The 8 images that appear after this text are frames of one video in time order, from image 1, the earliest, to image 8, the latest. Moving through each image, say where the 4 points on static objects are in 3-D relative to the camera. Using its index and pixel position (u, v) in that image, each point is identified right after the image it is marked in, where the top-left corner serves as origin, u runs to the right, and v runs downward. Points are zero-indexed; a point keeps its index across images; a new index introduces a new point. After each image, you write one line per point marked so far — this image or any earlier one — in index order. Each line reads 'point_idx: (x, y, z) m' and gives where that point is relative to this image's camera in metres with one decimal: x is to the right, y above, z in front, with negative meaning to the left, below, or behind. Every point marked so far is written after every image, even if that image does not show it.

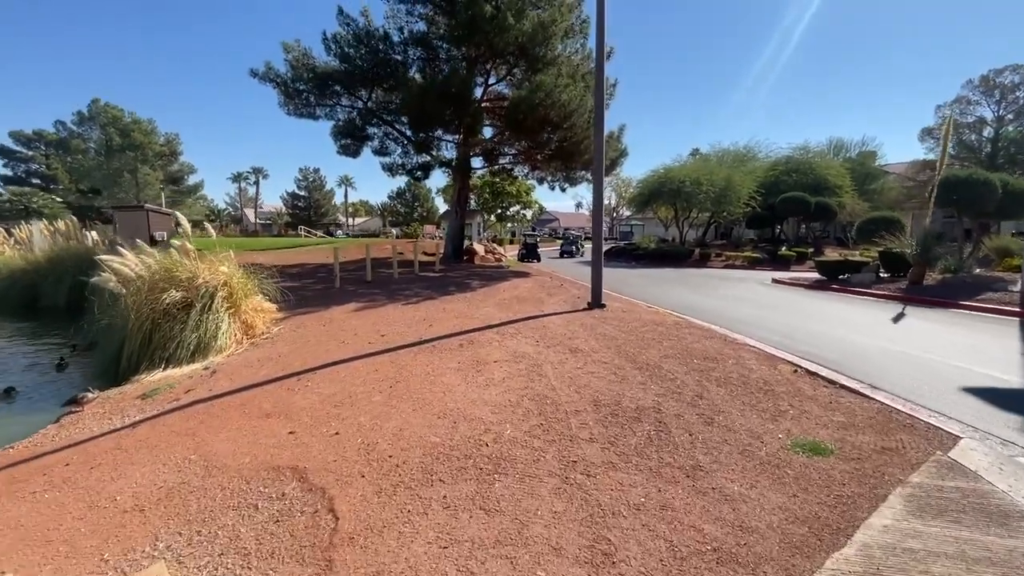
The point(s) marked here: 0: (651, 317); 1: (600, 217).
0: (+2.5, -0.5, +8.8) m
1: (+1.9, +1.4, +10.1) m
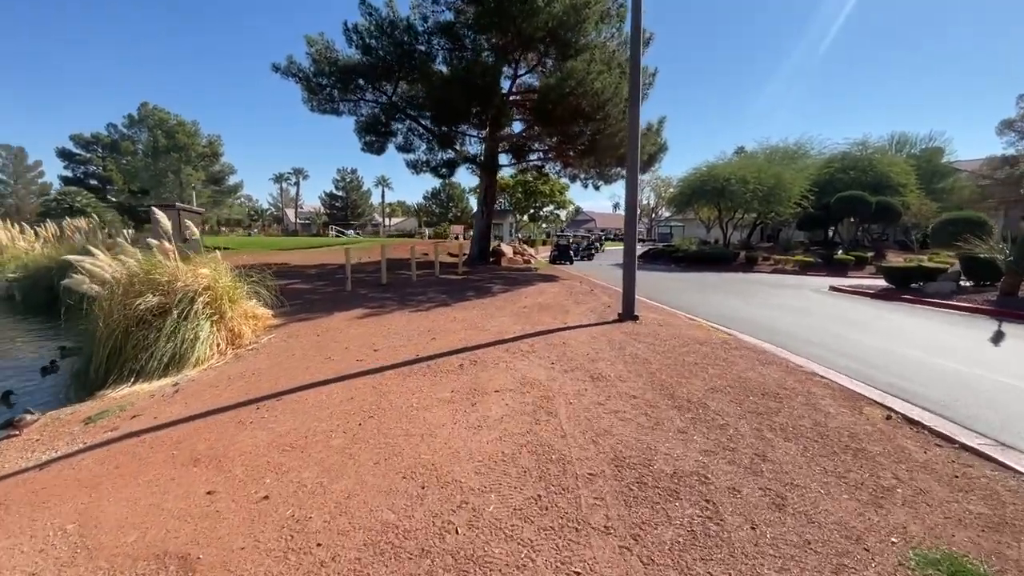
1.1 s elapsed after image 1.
0: (+2.8, -0.7, +7.5) m
1: (+2.2, +1.2, +8.8) m
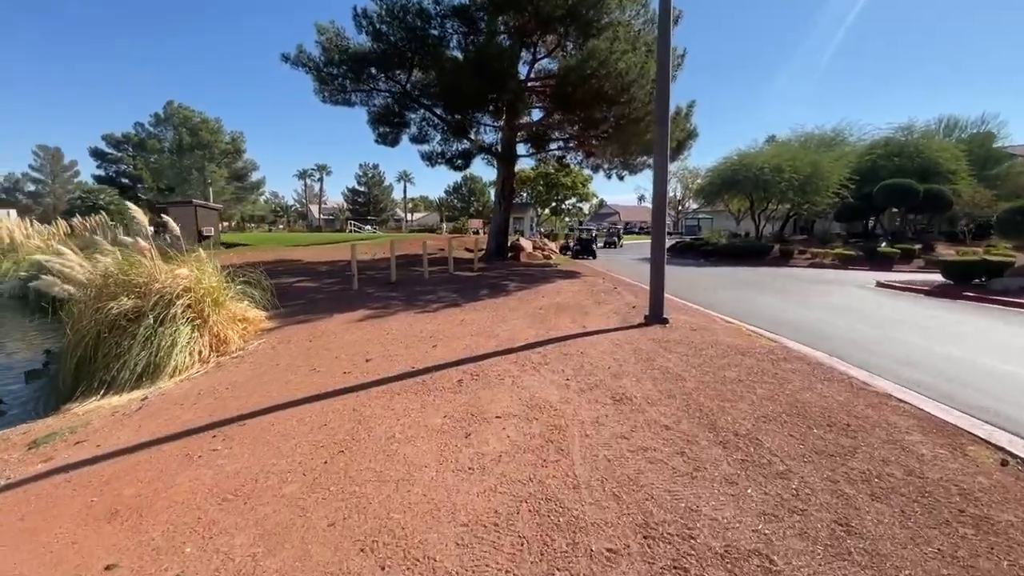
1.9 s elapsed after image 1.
0: (+3.0, -0.7, +6.5) m
1: (+2.5, +1.2, +7.8) m
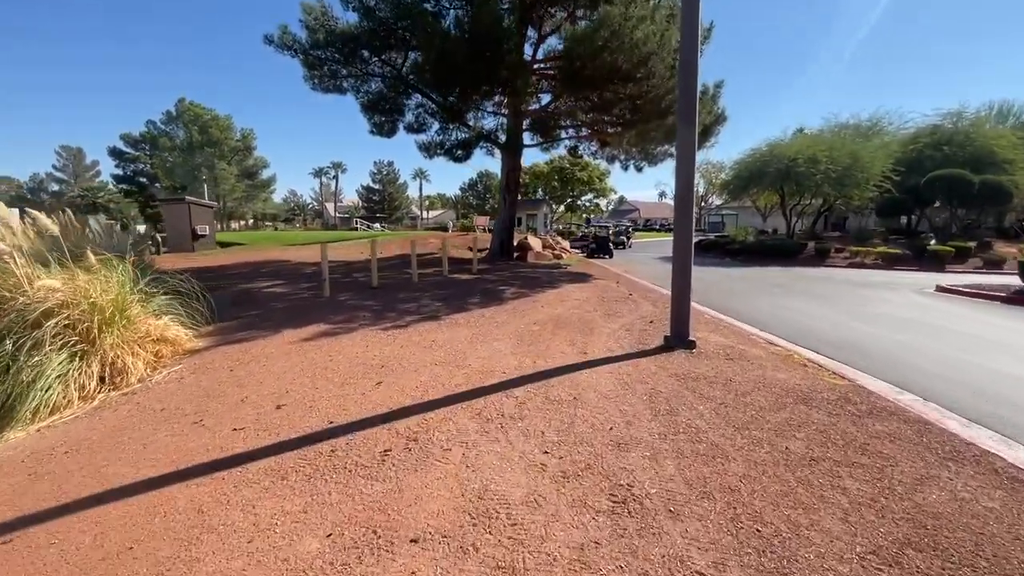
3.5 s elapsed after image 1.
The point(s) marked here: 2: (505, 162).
0: (+2.7, -0.9, +4.7) m
1: (+2.2, +1.1, +6.1) m
2: (-0.2, +4.5, +16.6) m
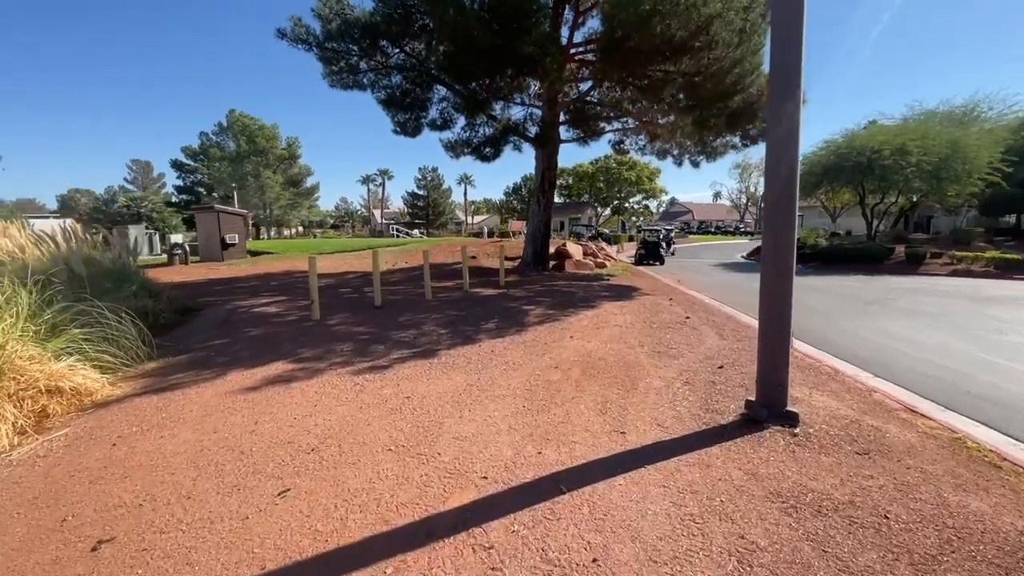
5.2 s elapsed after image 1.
0: (+2.6, -1.2, +2.5) m
1: (+2.2, +0.7, +4.0) m
2: (+0.8, +4.0, +14.7) m
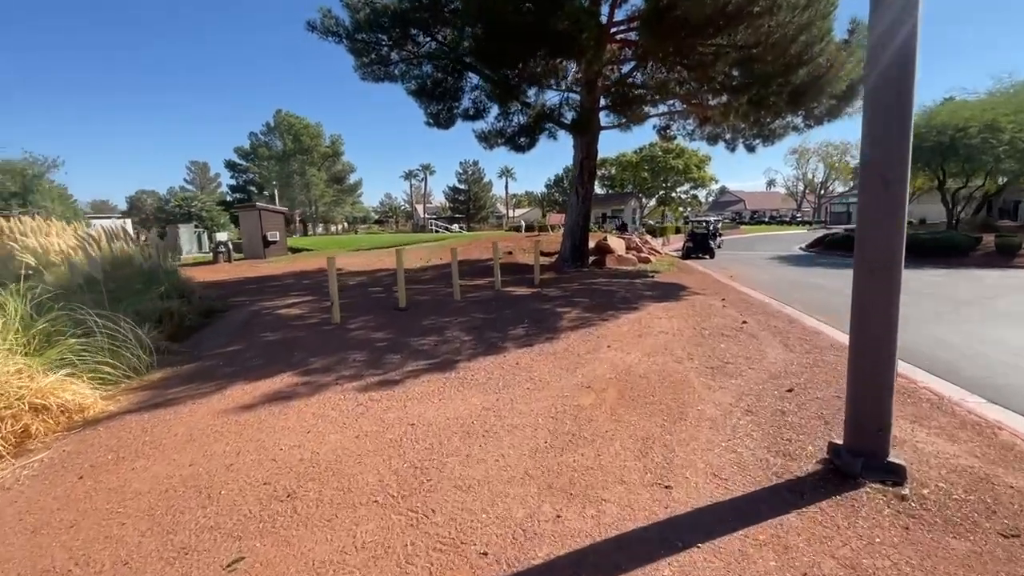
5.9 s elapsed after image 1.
0: (+2.5, -1.3, +1.6) m
1: (+2.4, +0.7, +3.0) m
2: (+1.9, +4.1, +13.8) m
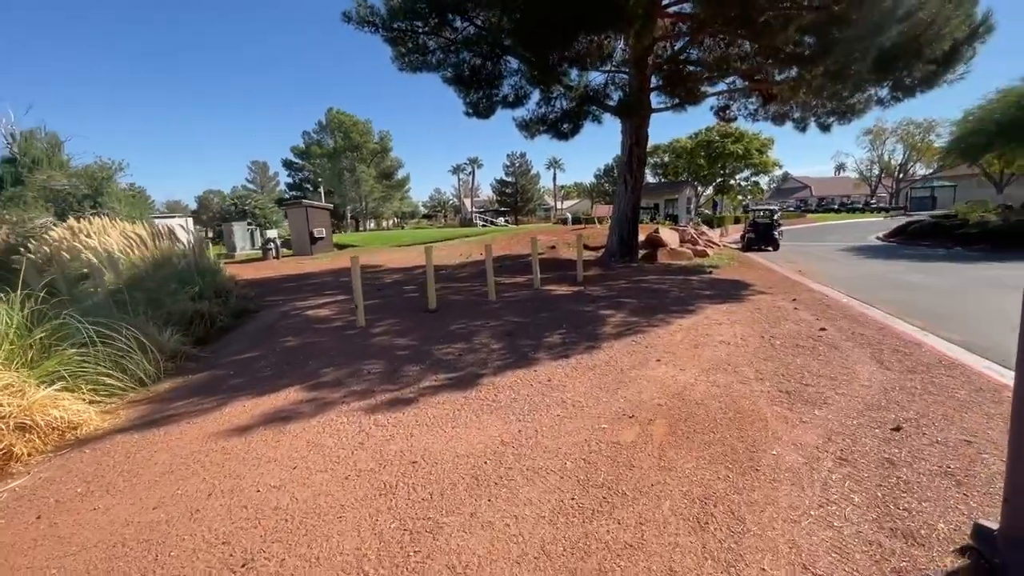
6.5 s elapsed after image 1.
0: (+2.4, -1.4, +0.6) m
1: (+2.4, +0.6, +2.0) m
2: (+3.0, +4.2, +12.7) m
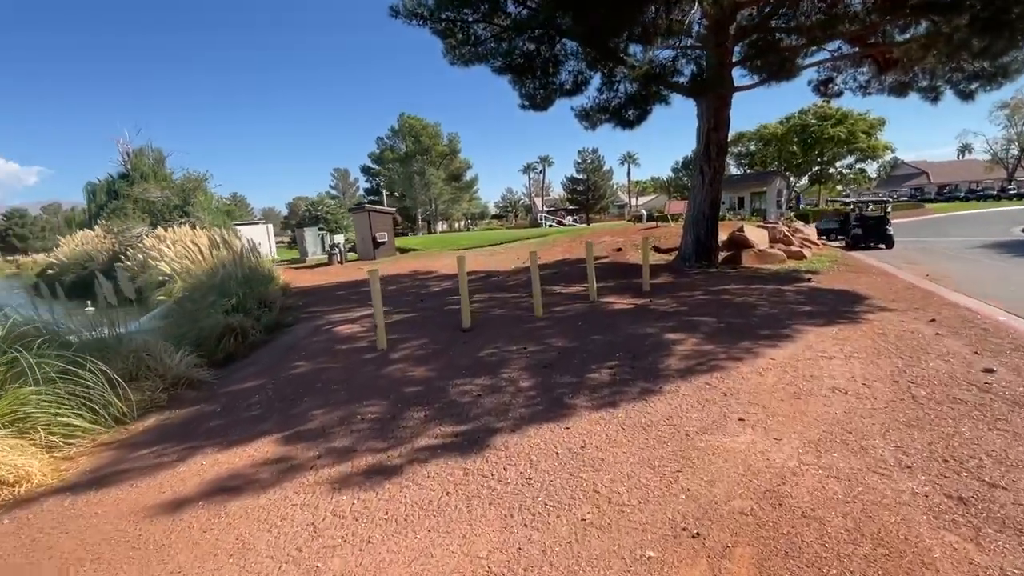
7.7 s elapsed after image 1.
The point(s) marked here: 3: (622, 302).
0: (+1.9, -1.7, -0.9) m
1: (+2.1, +0.3, +0.5) m
2: (+4.3, +4.0, +10.9) m
3: (+1.8, -0.2, +8.1) m
